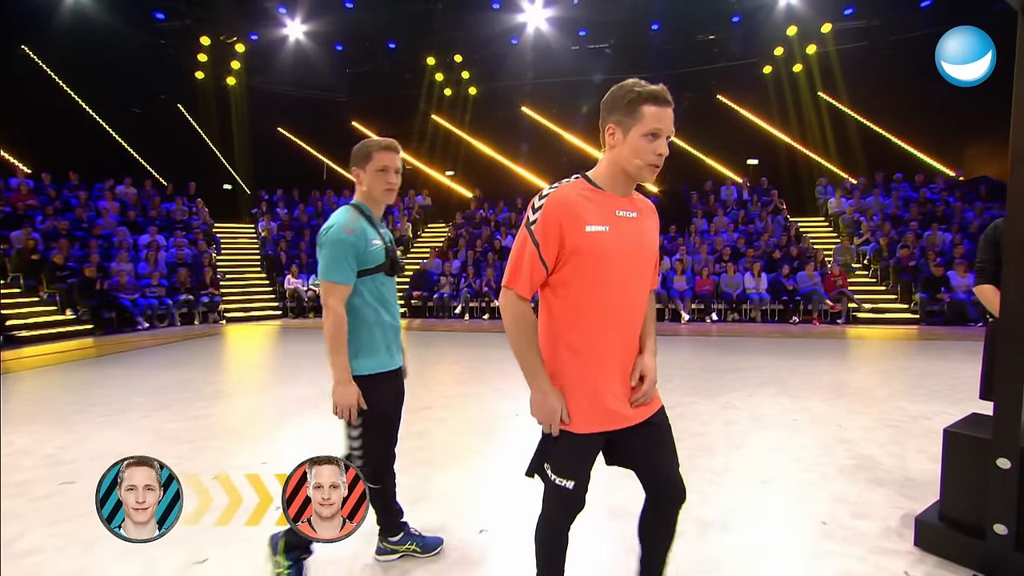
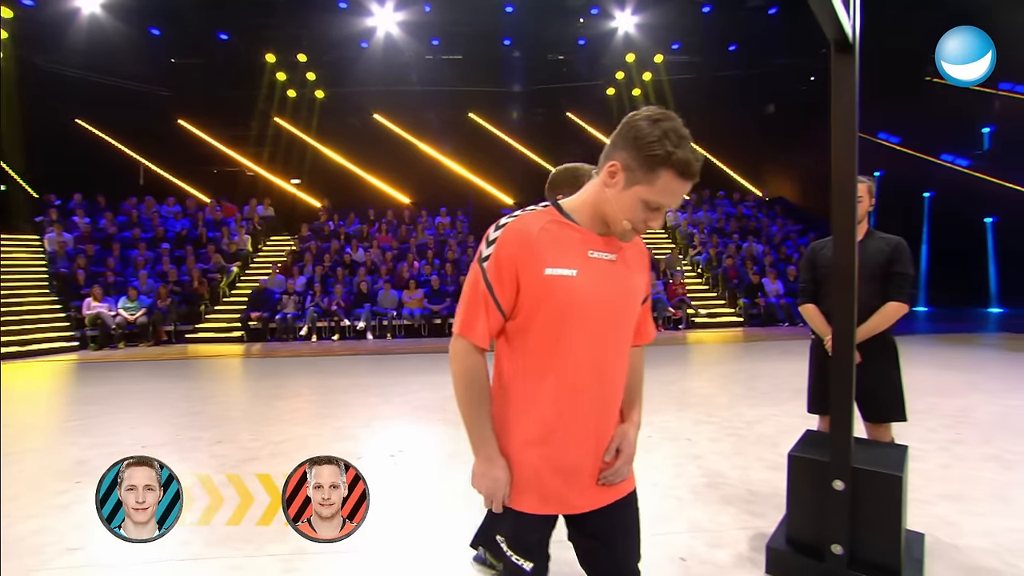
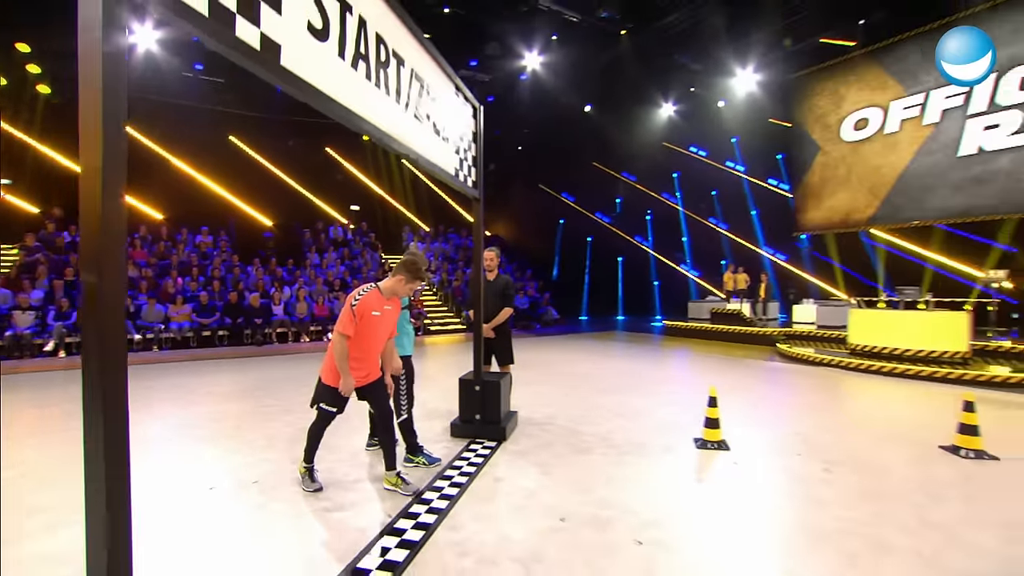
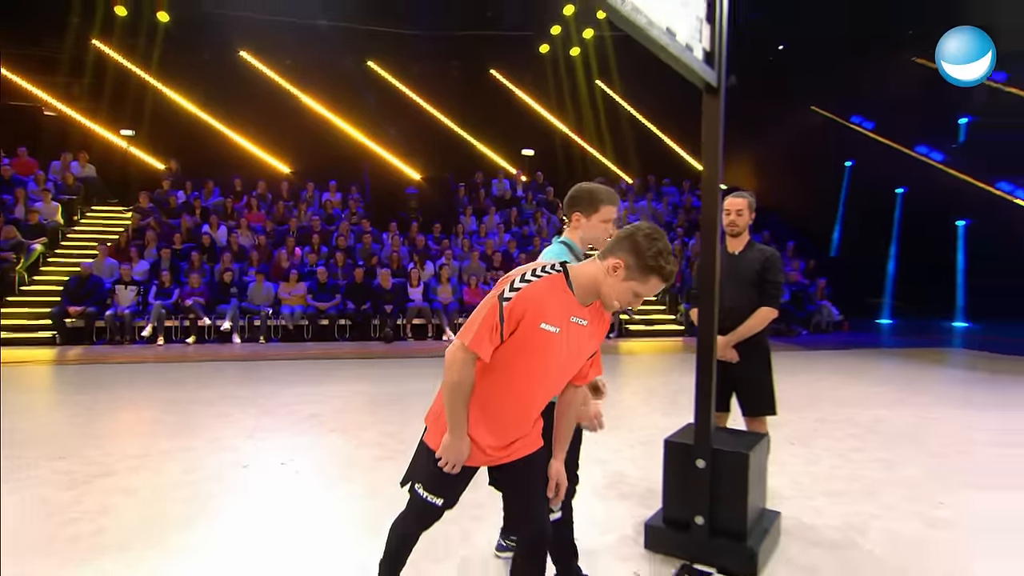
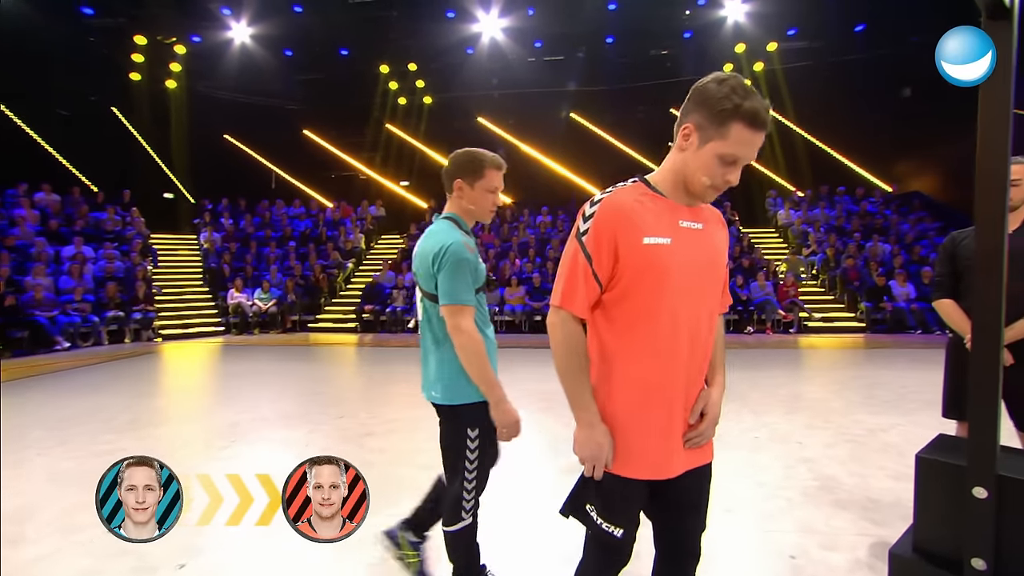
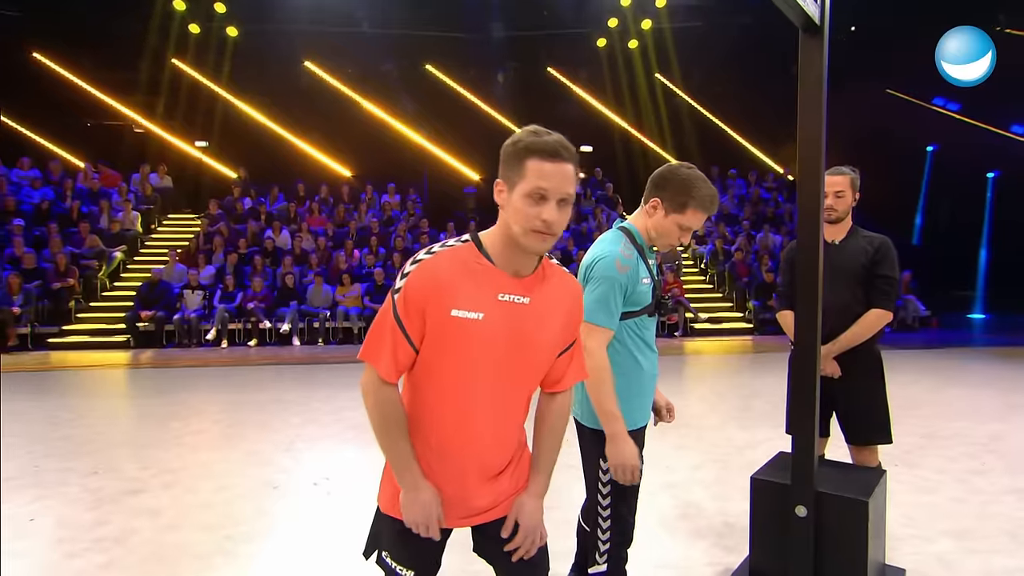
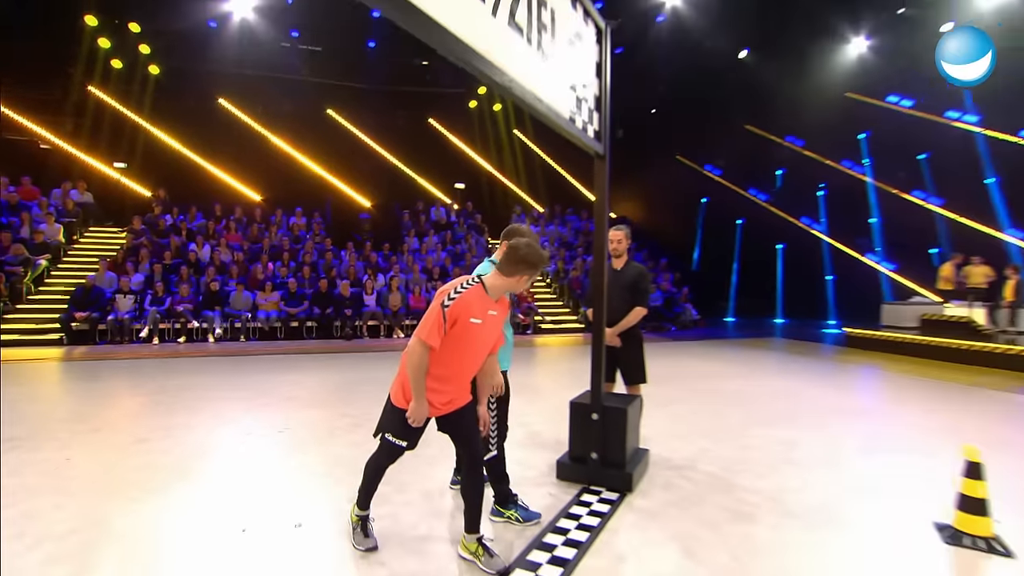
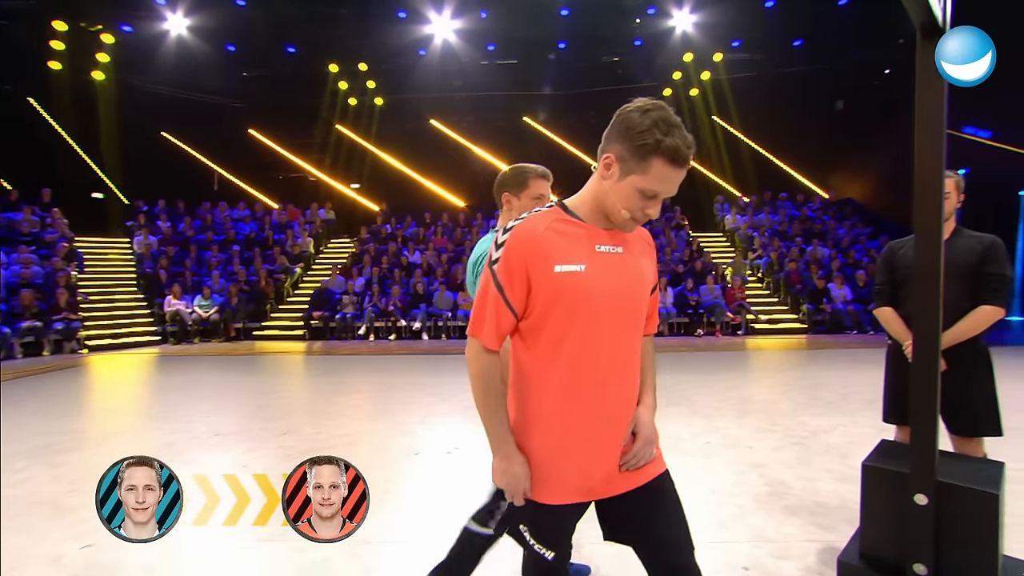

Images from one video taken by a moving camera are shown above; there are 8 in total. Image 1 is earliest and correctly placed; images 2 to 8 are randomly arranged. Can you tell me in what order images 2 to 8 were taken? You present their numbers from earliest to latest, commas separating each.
5, 8, 2, 6, 4, 7, 3
